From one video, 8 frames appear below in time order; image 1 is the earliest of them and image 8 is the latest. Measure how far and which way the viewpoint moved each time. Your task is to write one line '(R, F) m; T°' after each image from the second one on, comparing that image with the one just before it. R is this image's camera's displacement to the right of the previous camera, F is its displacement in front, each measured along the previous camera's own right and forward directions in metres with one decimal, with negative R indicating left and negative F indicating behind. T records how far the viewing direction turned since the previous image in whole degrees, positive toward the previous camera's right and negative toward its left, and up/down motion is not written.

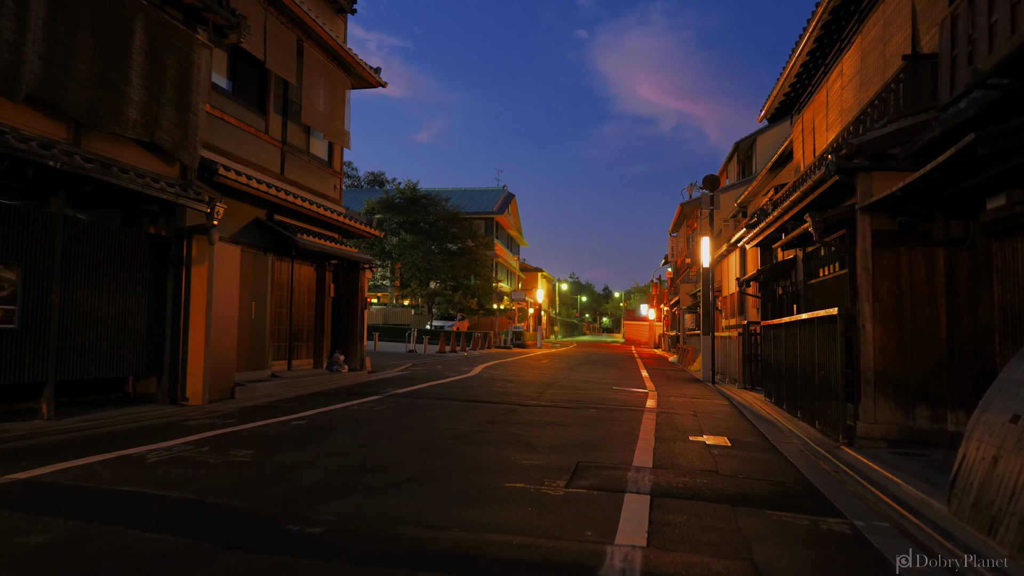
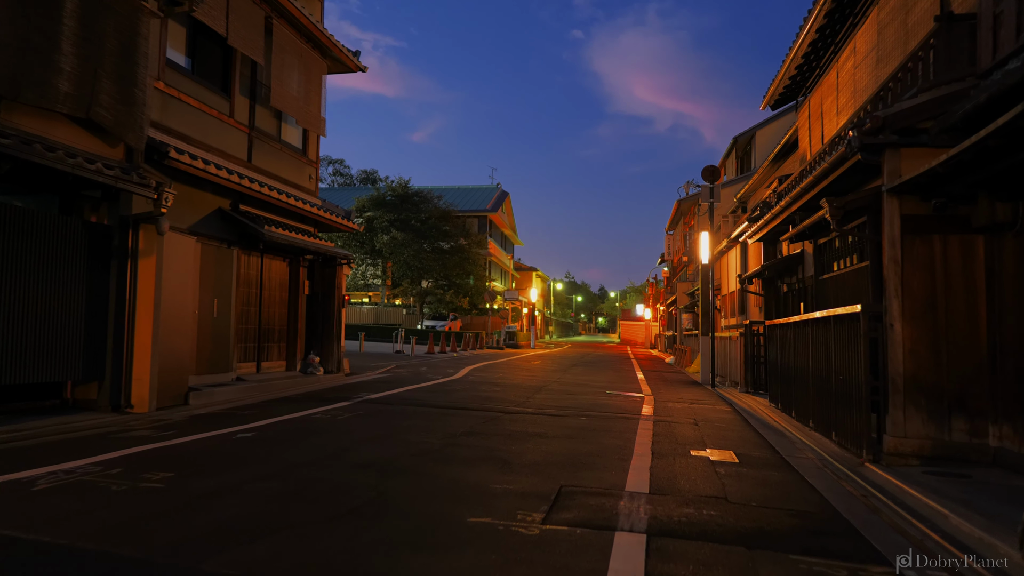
(+0.2, +1.0) m; 0°
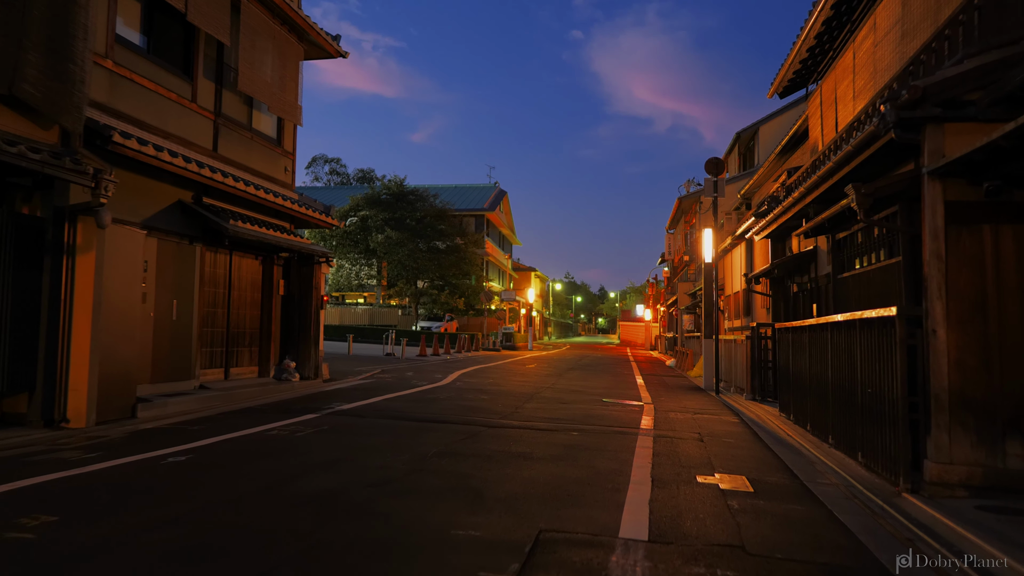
(+0.2, +1.0) m; 0°
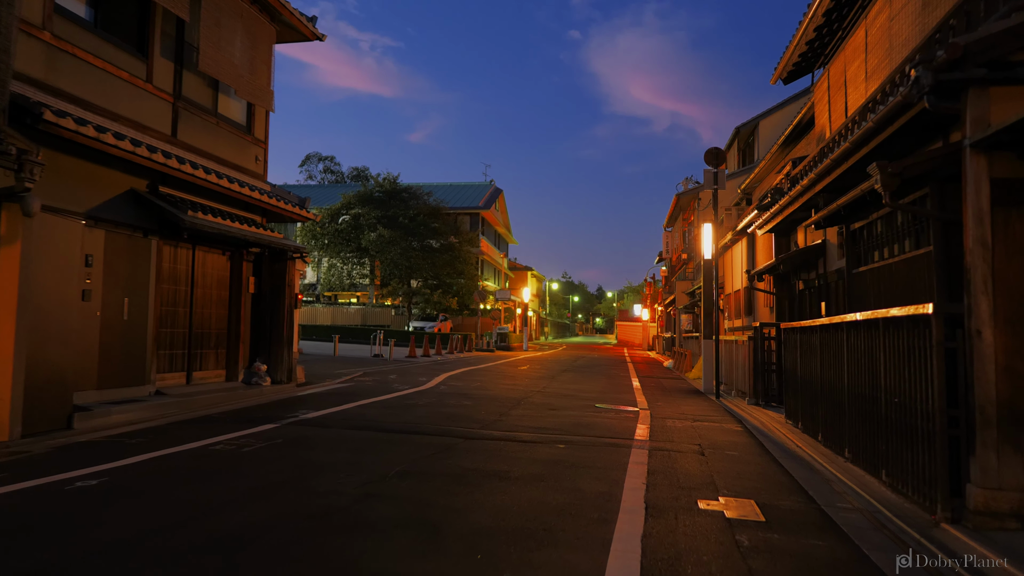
(+0.2, +0.9) m; 0°
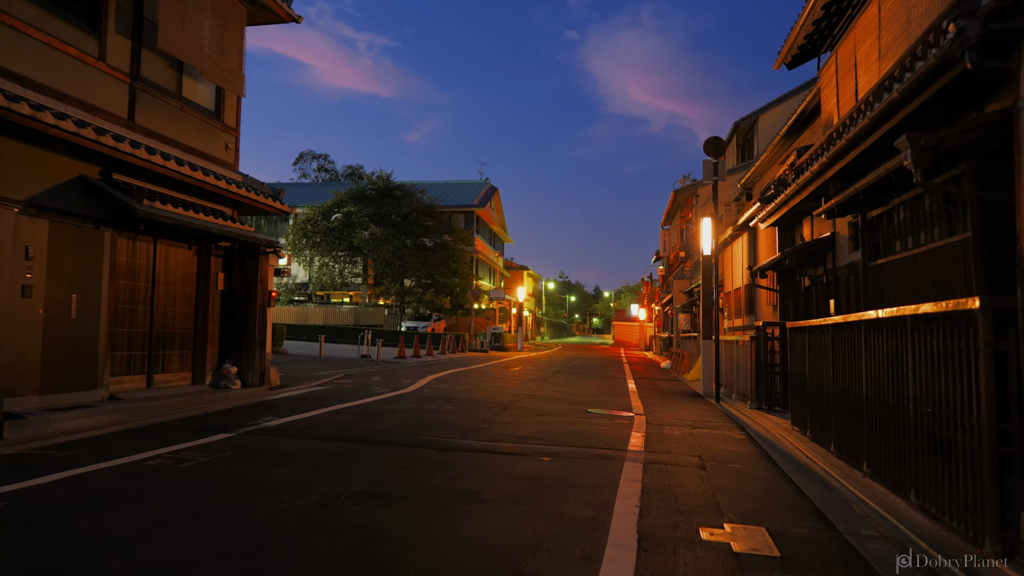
(+0.2, +0.8) m; 0°
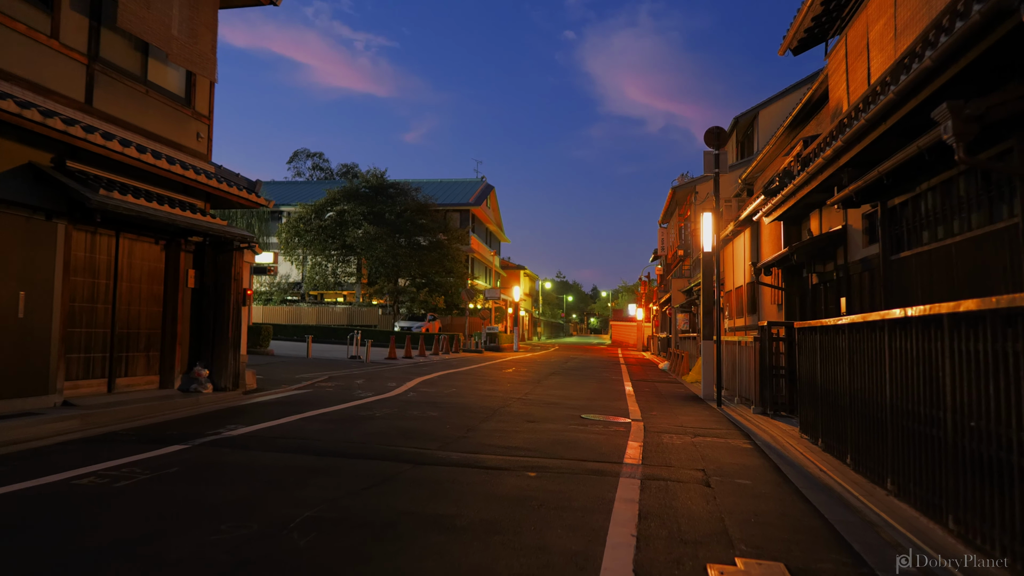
(+0.2, +0.7) m; 0°
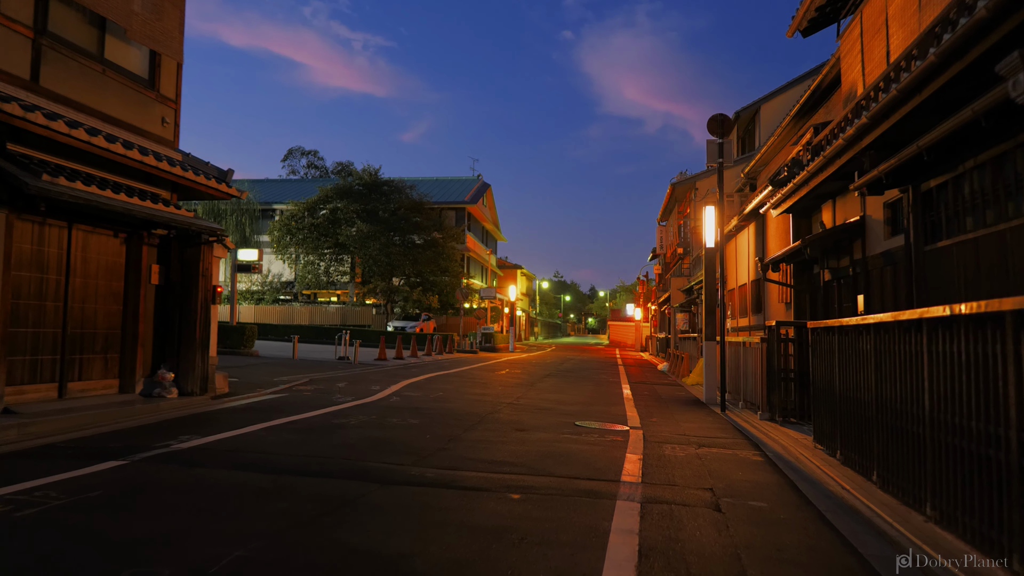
(+0.1, +0.8) m; 0°
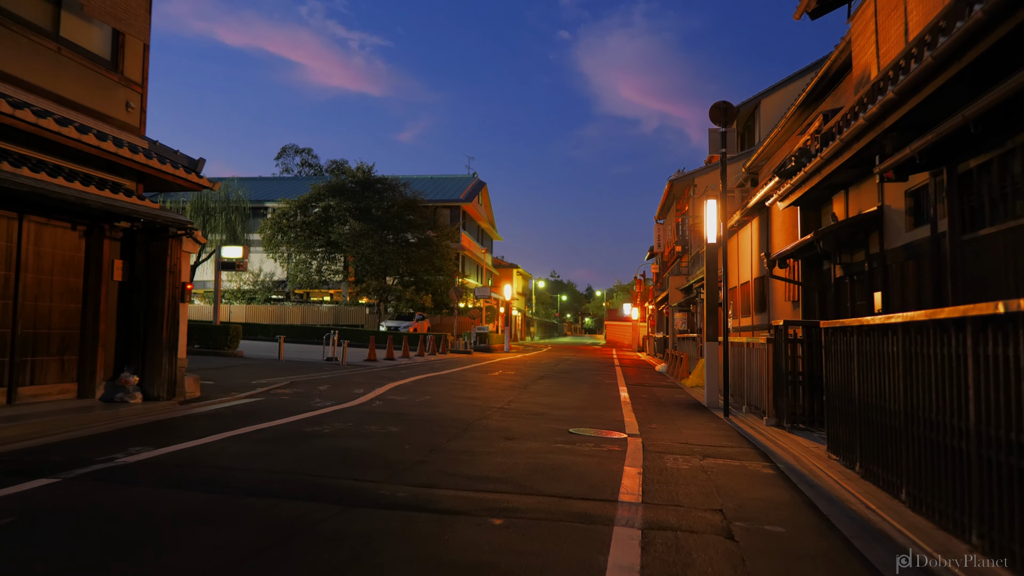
(+0.1, +0.7) m; 0°
